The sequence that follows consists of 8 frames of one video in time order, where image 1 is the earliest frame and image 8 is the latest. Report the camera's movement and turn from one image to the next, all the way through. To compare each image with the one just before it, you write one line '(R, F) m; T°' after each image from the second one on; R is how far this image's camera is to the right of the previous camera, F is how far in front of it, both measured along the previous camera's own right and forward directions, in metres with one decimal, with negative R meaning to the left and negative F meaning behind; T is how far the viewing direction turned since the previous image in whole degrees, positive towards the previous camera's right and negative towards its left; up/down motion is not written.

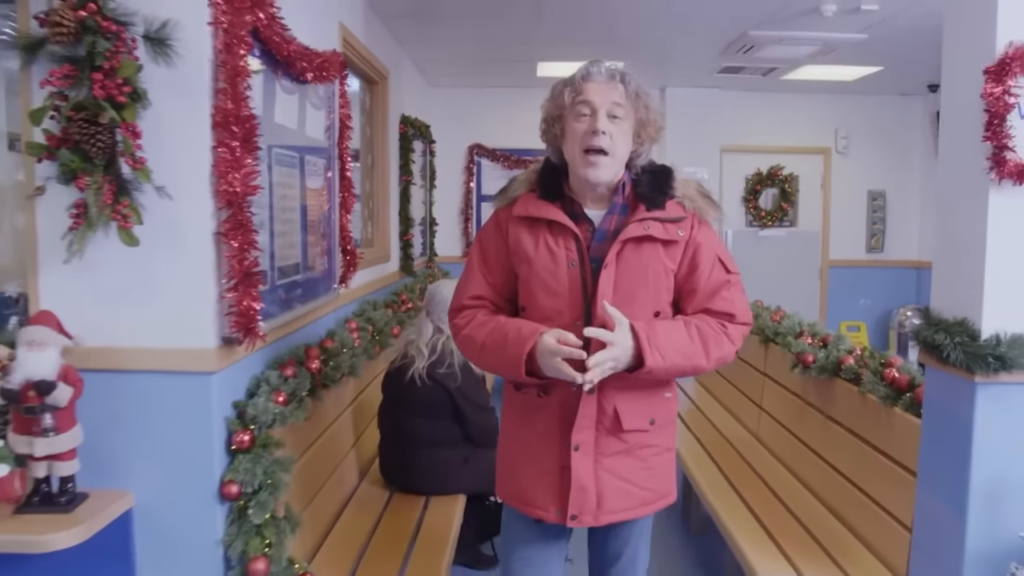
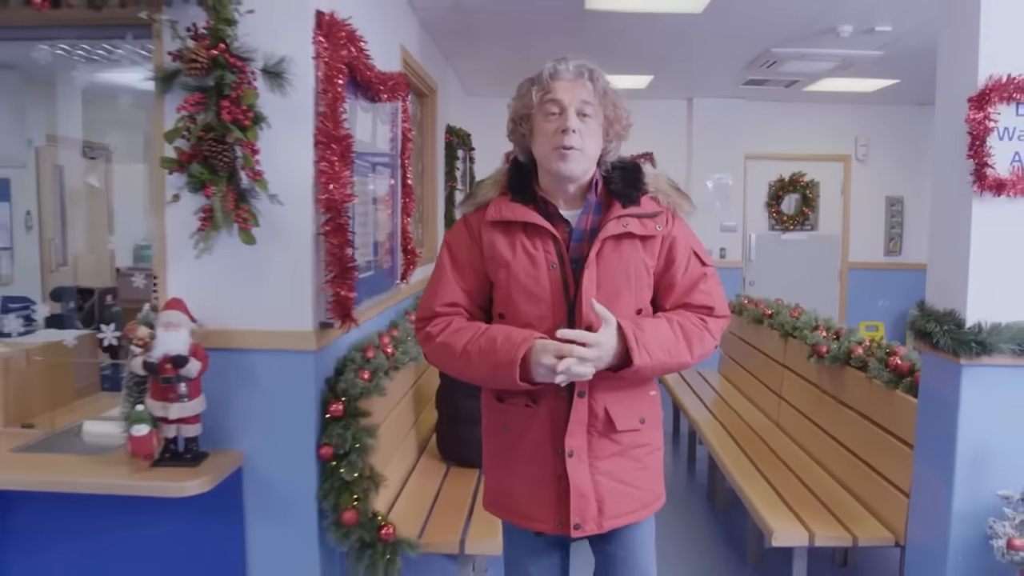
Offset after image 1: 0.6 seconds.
(-0.1, -0.3) m; -1°
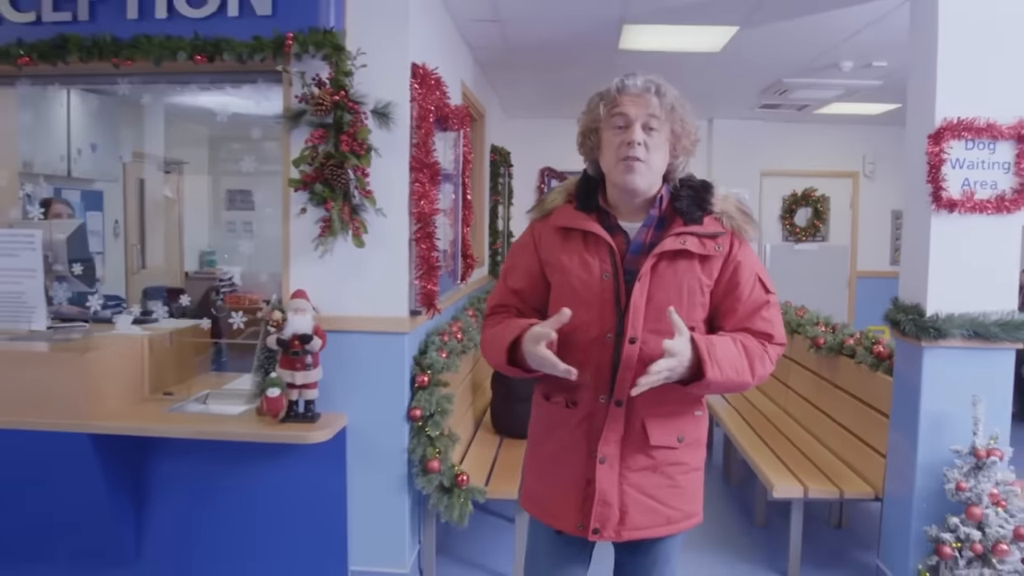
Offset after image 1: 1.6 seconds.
(-0.1, -0.5) m; -1°
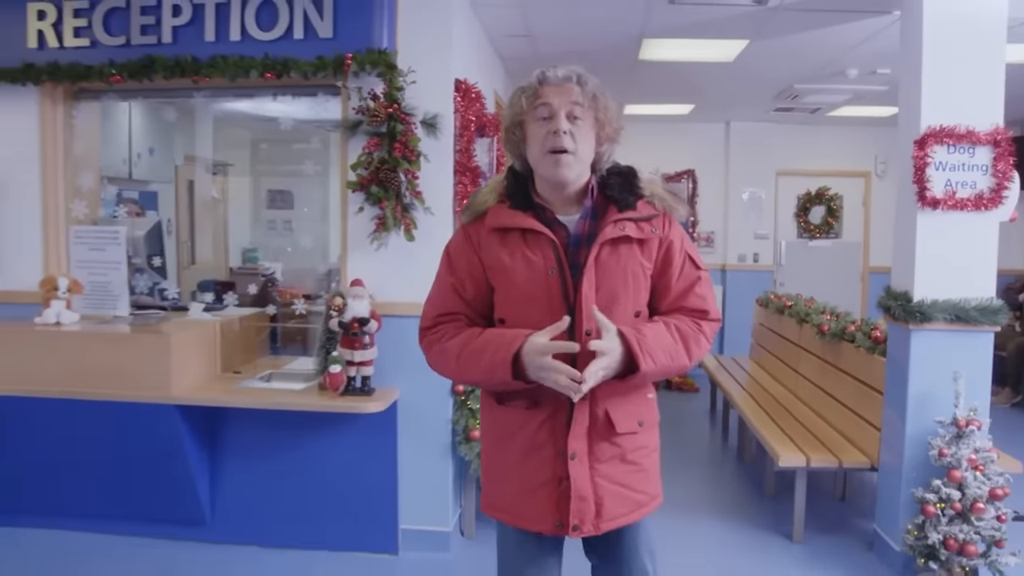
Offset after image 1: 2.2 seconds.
(0.0, -0.3) m; -1°
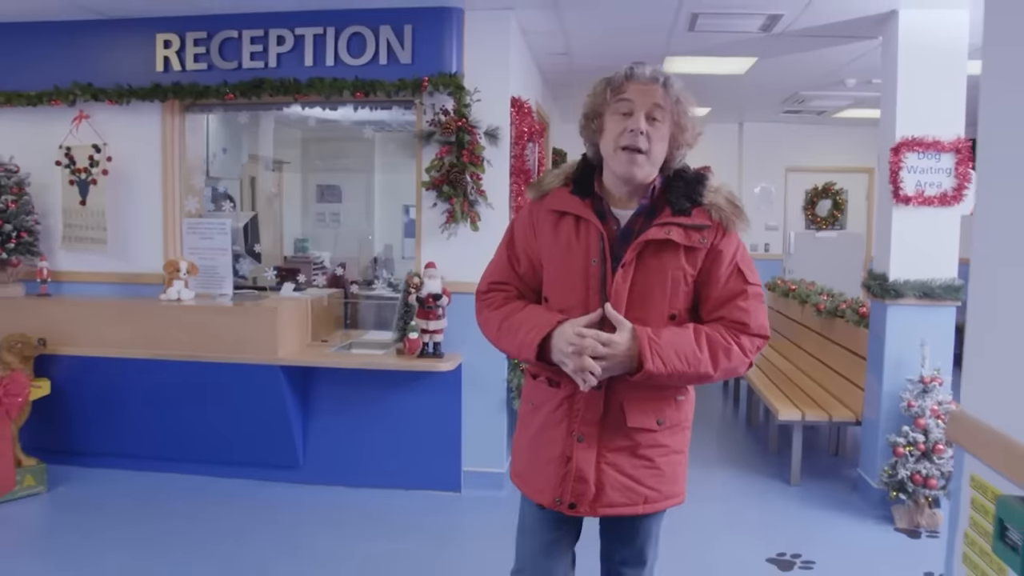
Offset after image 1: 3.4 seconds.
(-0.1, -0.6) m; -1°
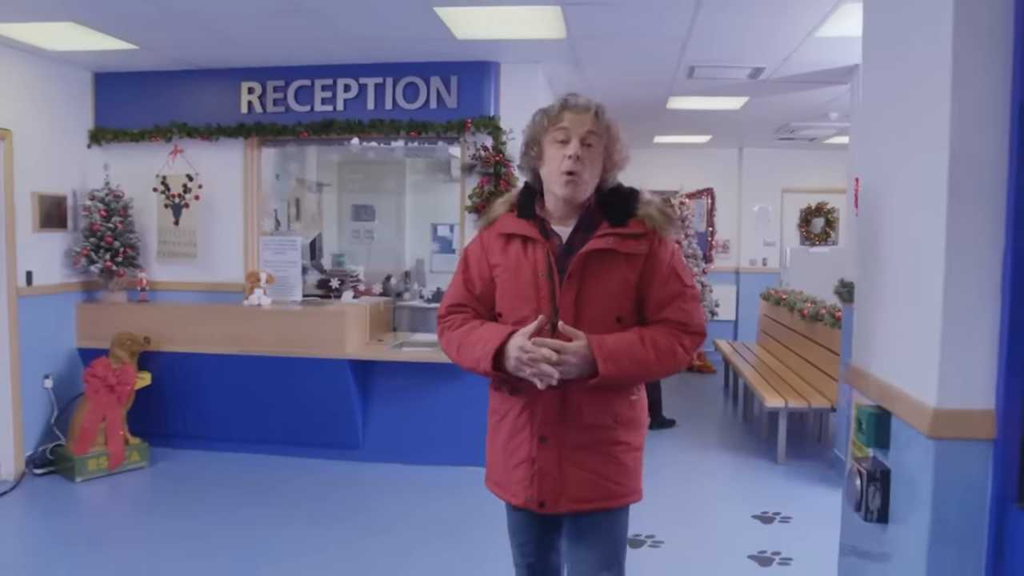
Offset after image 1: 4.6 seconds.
(-0.1, -0.7) m; -1°
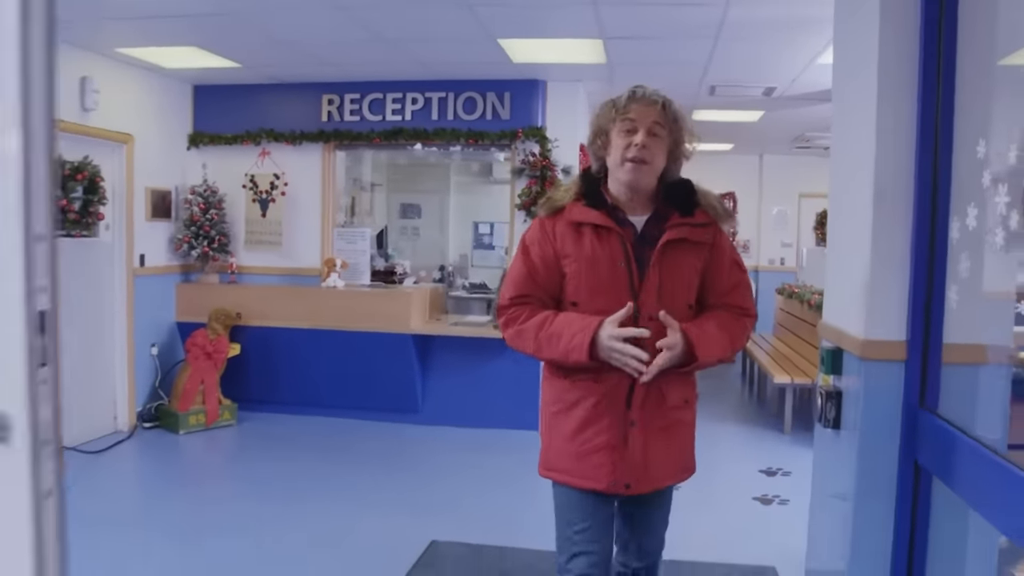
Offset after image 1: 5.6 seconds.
(-0.1, -0.6) m; -2°
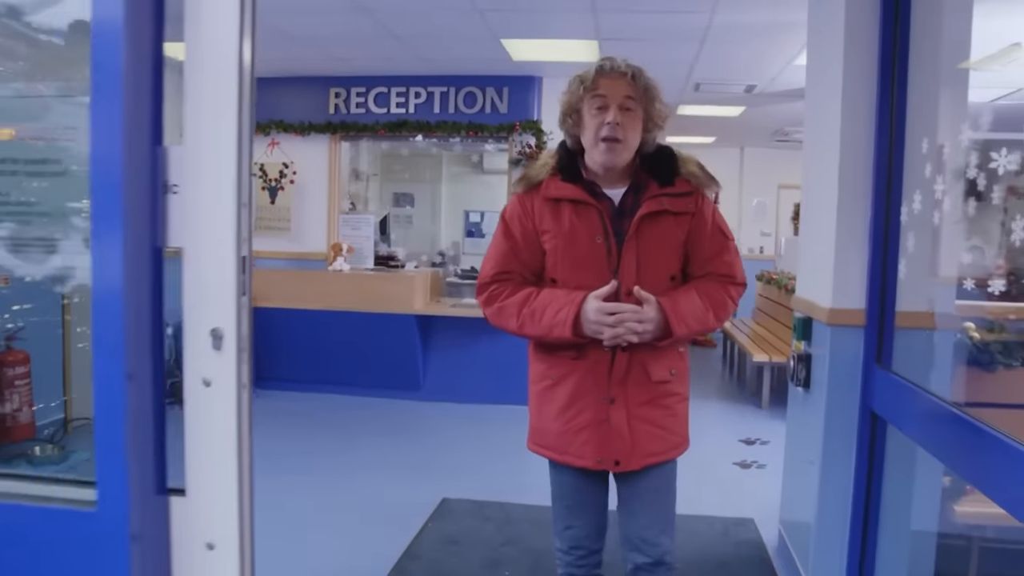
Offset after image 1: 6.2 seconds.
(-0.1, -0.3) m; +1°
